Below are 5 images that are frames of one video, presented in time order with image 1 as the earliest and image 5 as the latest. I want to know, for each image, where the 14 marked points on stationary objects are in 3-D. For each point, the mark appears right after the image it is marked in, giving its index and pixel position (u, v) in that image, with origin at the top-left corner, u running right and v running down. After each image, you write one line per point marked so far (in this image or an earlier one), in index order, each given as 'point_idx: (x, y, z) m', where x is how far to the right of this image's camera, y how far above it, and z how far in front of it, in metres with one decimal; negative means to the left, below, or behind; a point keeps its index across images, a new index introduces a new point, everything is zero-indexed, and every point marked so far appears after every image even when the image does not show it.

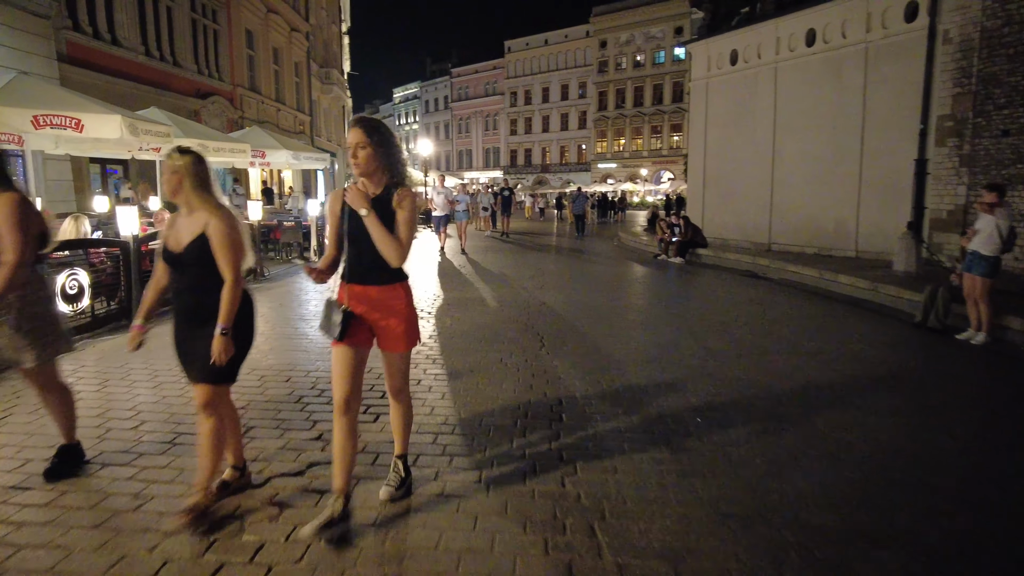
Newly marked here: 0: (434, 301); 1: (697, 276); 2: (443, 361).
0: (-1.0, -0.2, +8.5) m
1: (+3.5, +0.2, +12.5) m
2: (-0.6, -0.6, +5.6) m
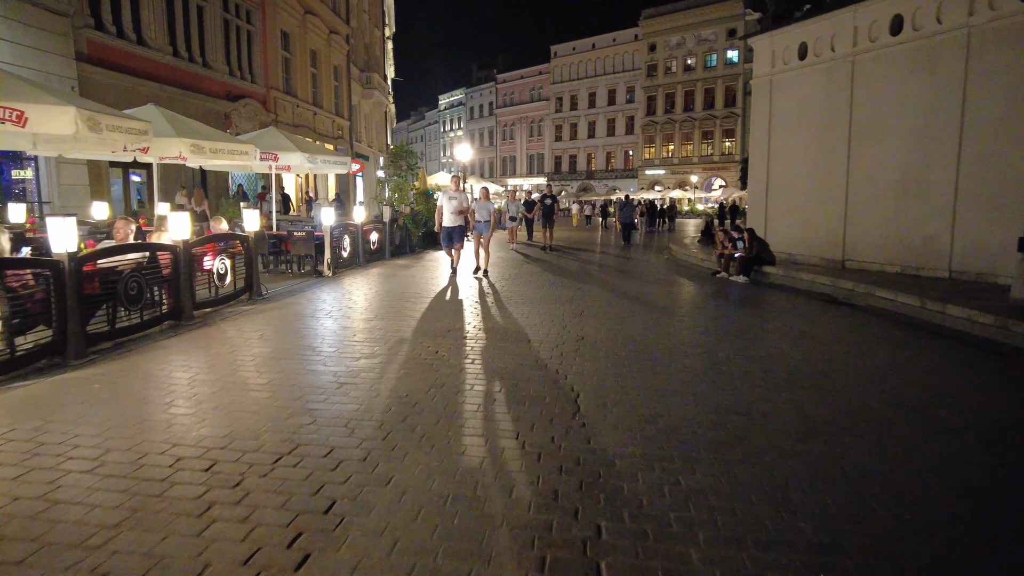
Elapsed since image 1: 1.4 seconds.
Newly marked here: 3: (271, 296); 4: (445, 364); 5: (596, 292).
0: (-0.7, -0.5, +7.0) m
1: (+4.0, -0.2, +10.6) m
2: (-0.5, -0.9, +4.0) m
3: (-3.6, -0.1, +9.7) m
4: (-0.6, -0.7, +5.8) m
5: (+1.2, -0.1, +10.0) m
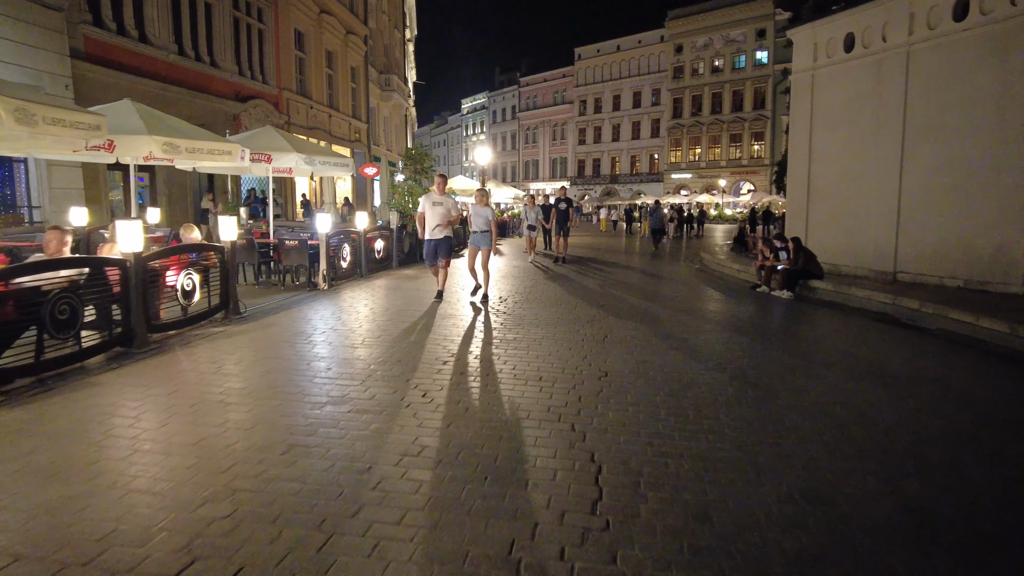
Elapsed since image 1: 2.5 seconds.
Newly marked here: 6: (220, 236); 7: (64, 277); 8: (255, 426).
0: (-0.6, -0.7, +5.8) m
1: (+4.2, -0.5, +9.3) m
2: (-0.5, -1.1, +2.8) m
3: (-3.4, -0.3, +8.6) m
4: (-0.6, -0.9, +4.6) m
5: (+1.4, -0.4, +8.8) m
6: (-3.6, +0.6, +8.1) m
7: (-3.8, +0.1, +5.6) m
8: (-1.7, -0.9, +4.4) m
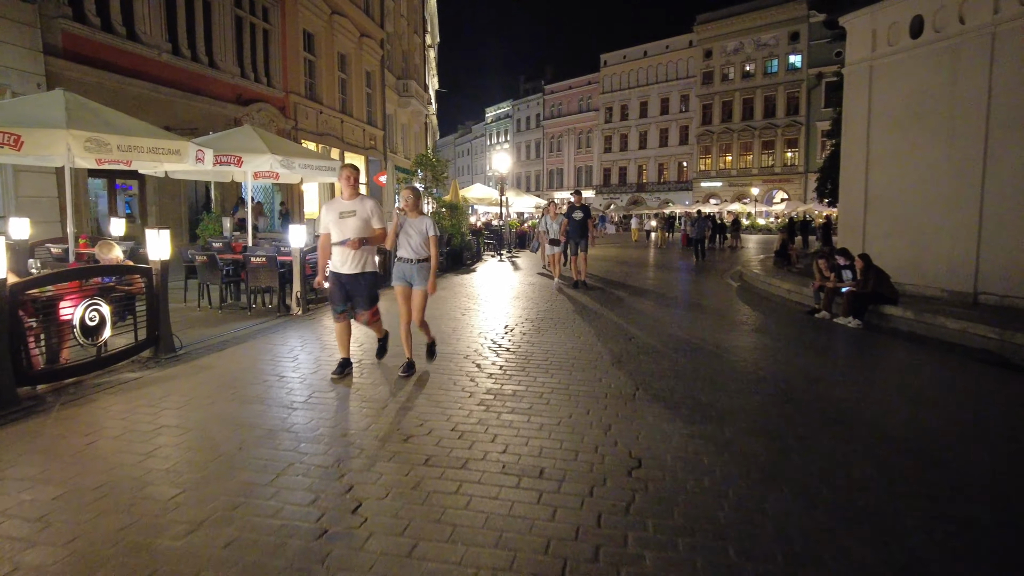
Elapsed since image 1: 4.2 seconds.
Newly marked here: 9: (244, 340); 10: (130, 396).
0: (-0.7, -1.0, +4.0) m
1: (+4.3, -0.8, +7.3) m
2: (-0.7, -1.4, +1.0) m
3: (-3.4, -0.6, +7.0) m
4: (-0.7, -1.2, +2.8) m
5: (+1.5, -0.7, +6.9) m
6: (-3.6, +0.3, +6.5) m
7: (-3.9, -0.2, +3.9) m
8: (-1.9, -1.2, +2.7) m
9: (-3.1, -0.6, +7.5) m
10: (-3.1, -0.9, +5.2) m
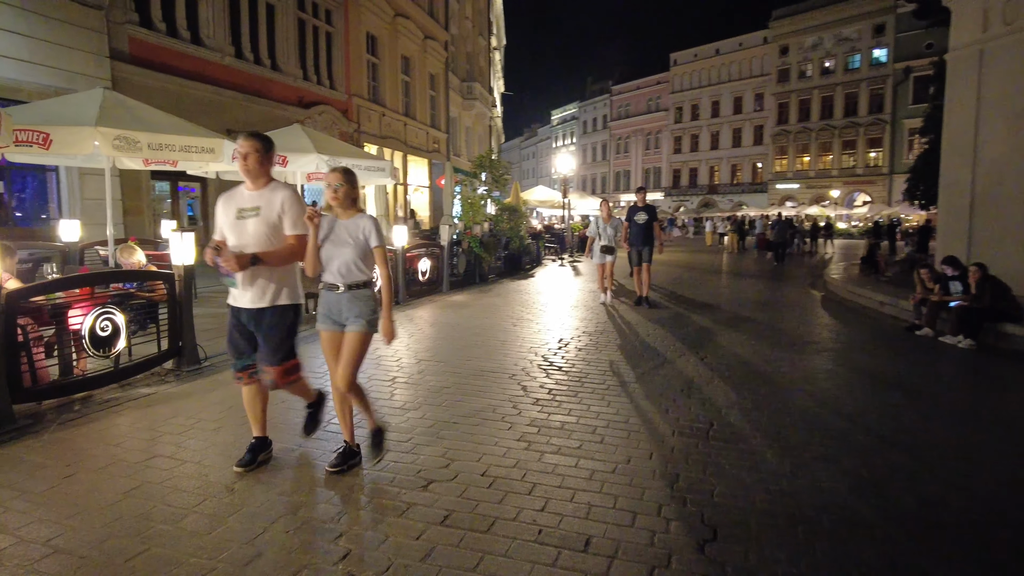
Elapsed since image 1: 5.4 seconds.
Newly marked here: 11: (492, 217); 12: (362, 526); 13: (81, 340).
0: (-0.5, -1.1, +3.3) m
1: (+4.8, -1.0, +6.1) m
2: (-0.8, -1.4, +0.3) m
3: (-2.9, -0.7, +6.5) m
4: (-0.6, -1.2, +2.1) m
5: (+1.9, -0.8, +6.0) m
6: (-3.1, +0.3, +6.0) m
7: (-3.7, -0.2, +3.5) m
8: (-1.8, -1.3, +2.1) m
9: (-2.5, -0.7, +7.0) m
10: (-2.7, -1.0, +4.8) m
11: (-0.5, +1.9, +17.2) m
12: (-0.7, -1.1, +3.1) m
13: (-3.3, -0.4, +5.1) m
